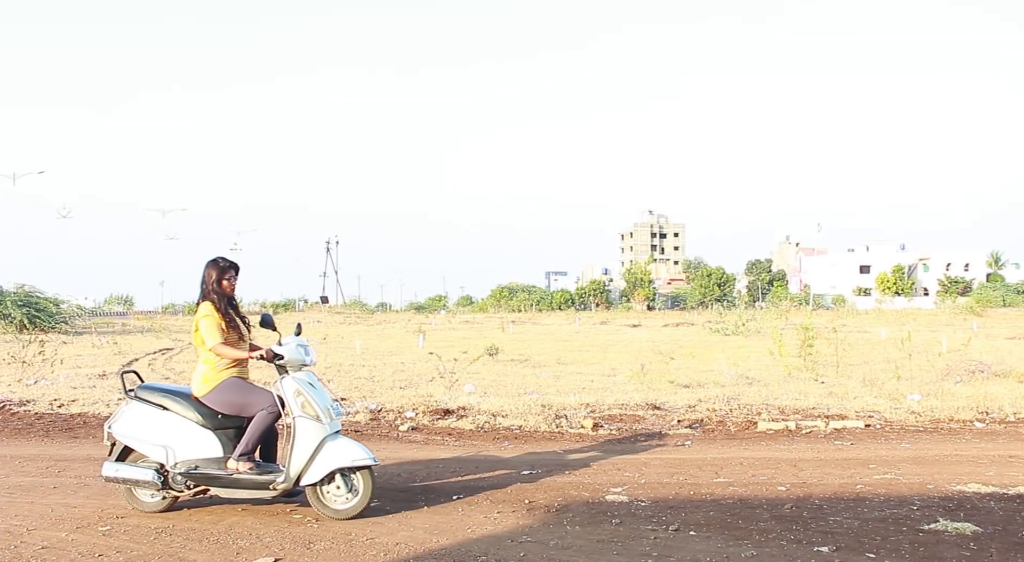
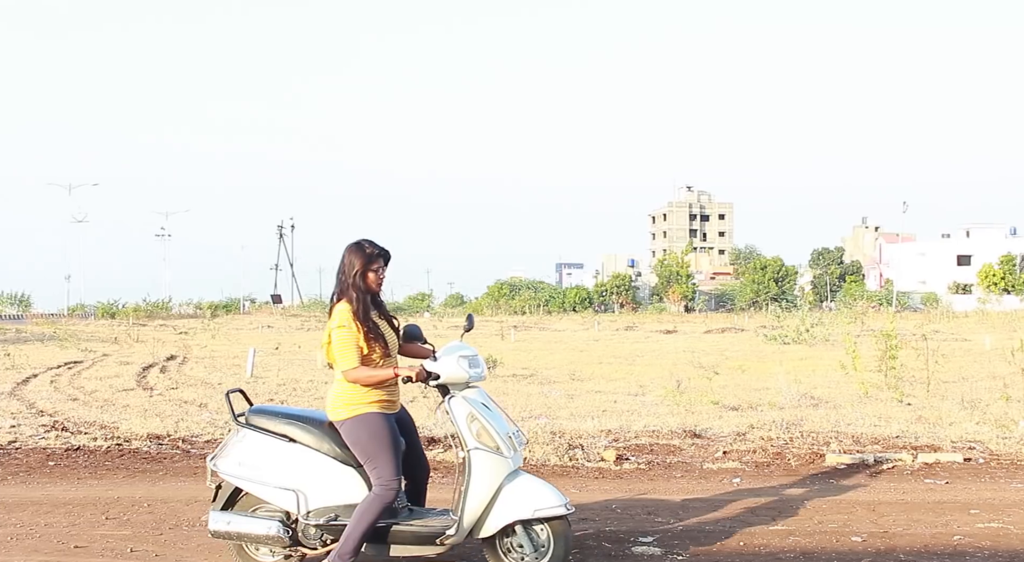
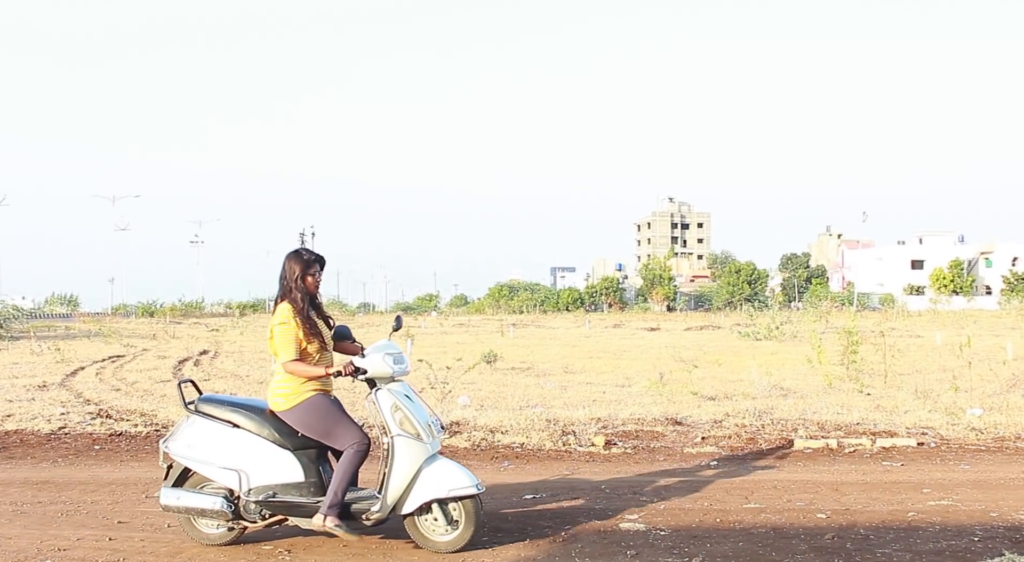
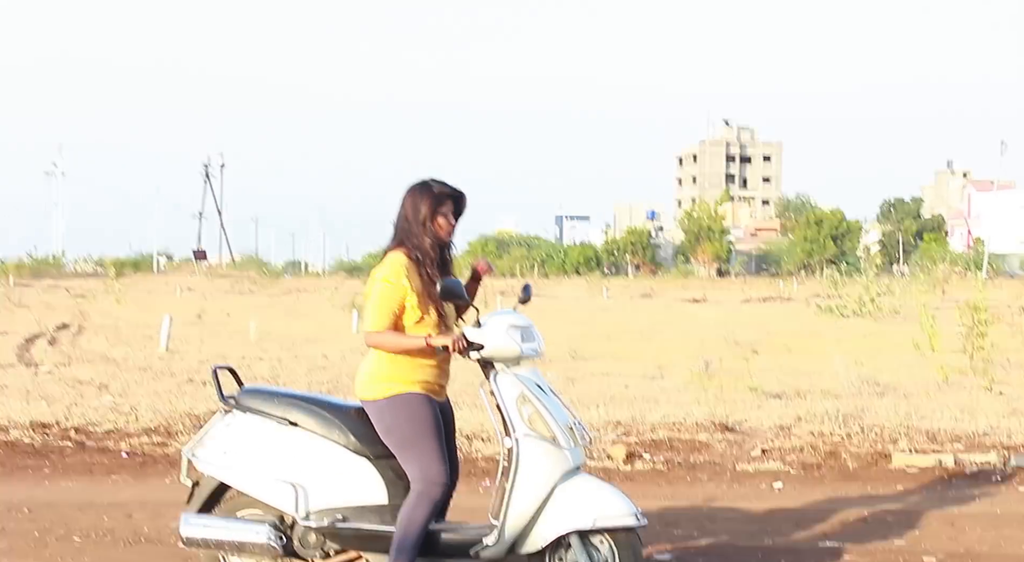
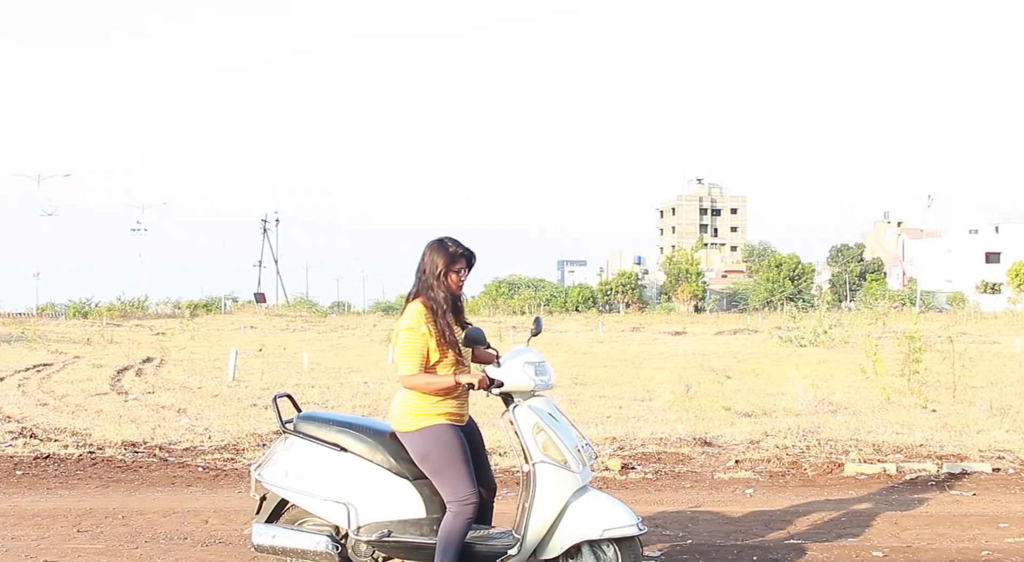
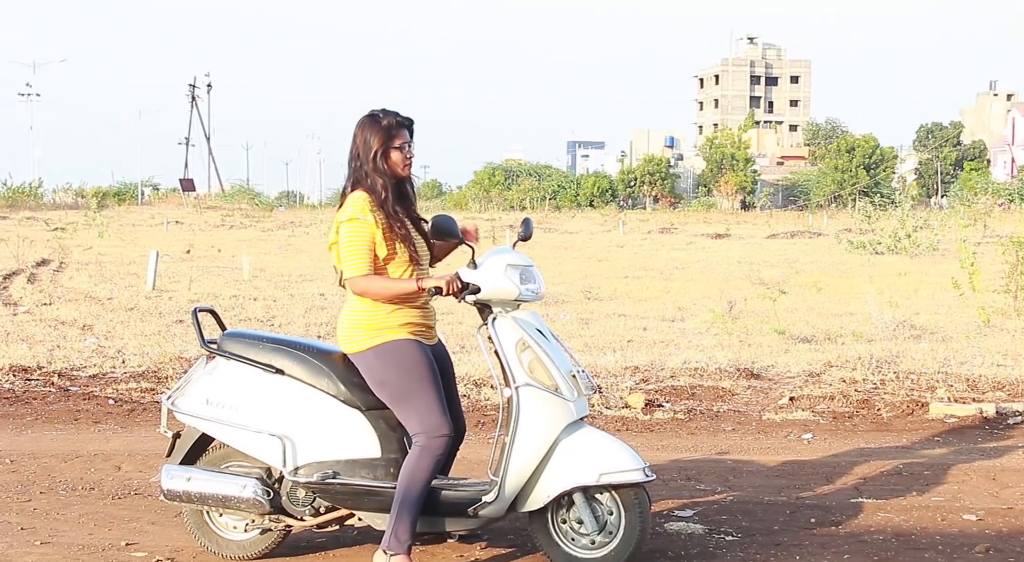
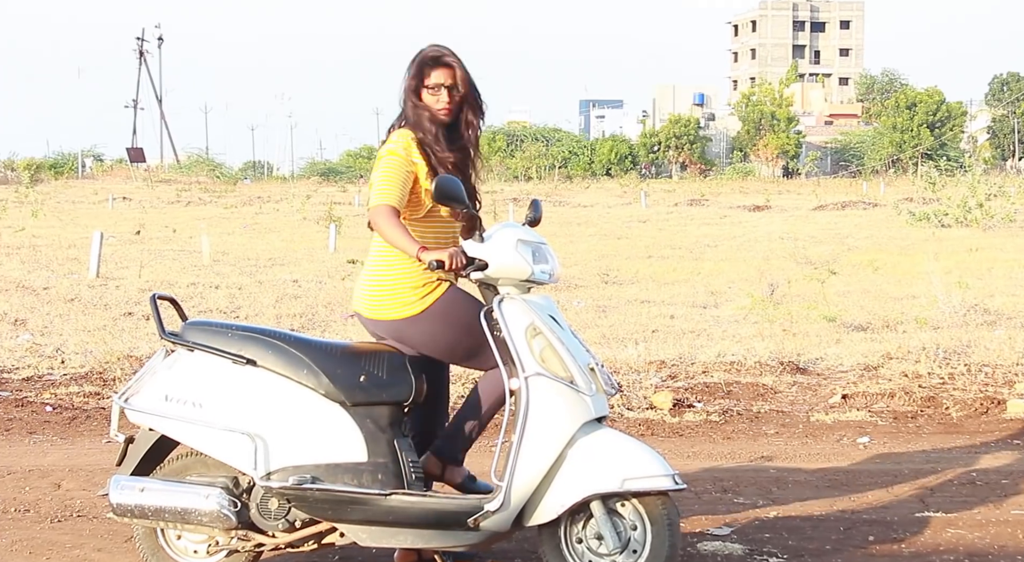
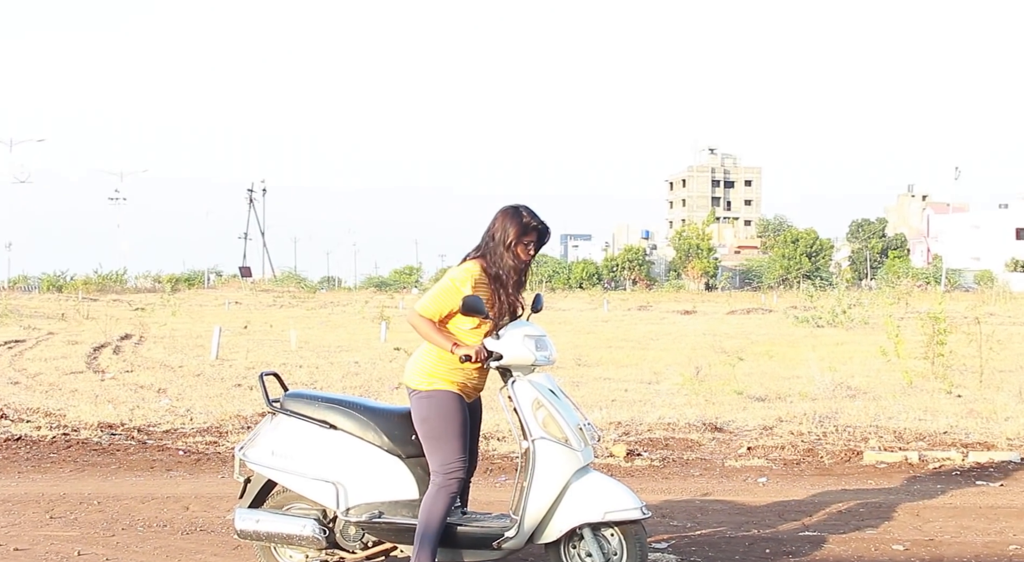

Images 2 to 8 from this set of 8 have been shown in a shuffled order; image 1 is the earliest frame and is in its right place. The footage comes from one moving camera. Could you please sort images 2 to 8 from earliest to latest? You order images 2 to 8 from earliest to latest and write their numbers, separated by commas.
3, 2, 5, 8, 4, 6, 7
